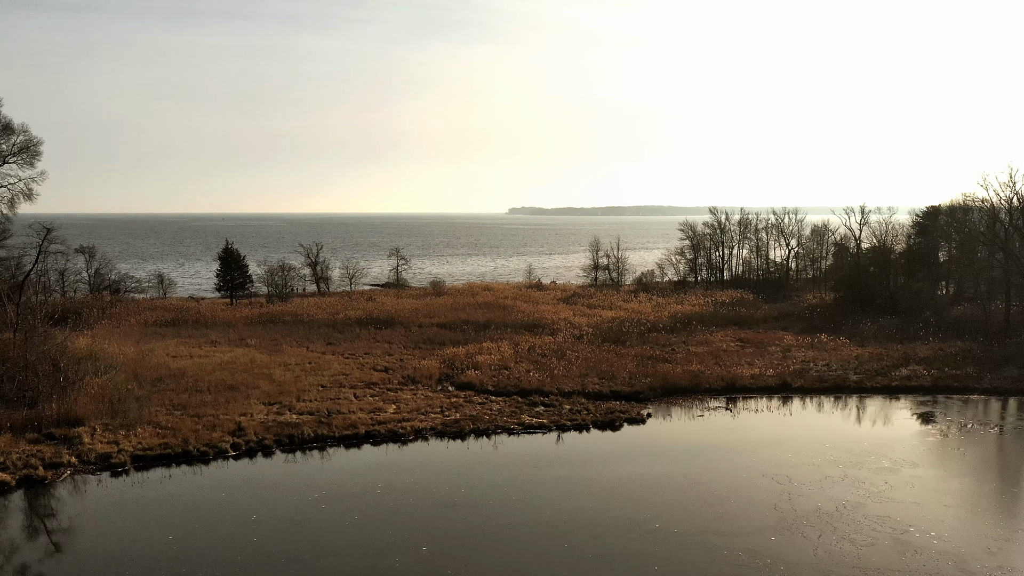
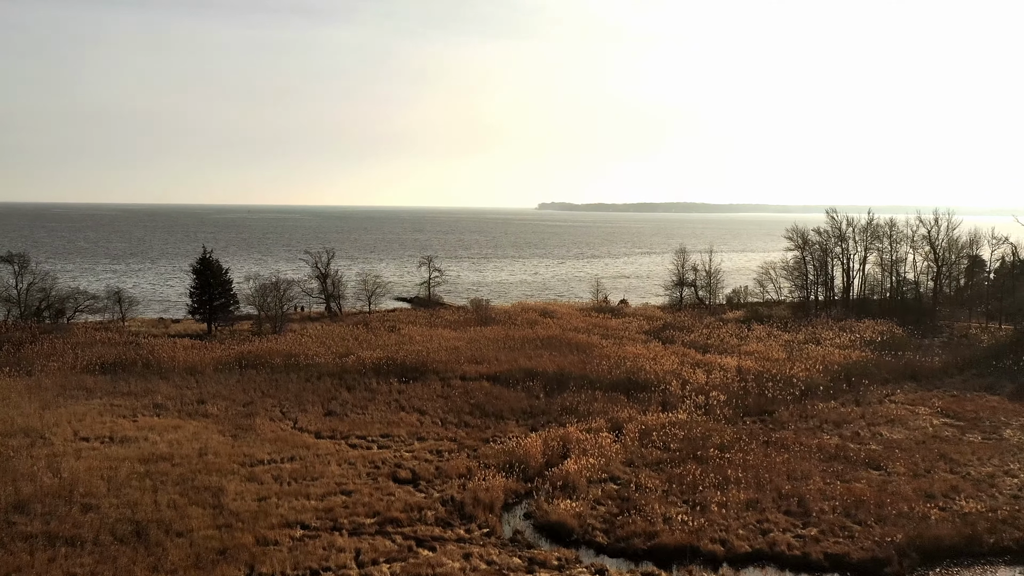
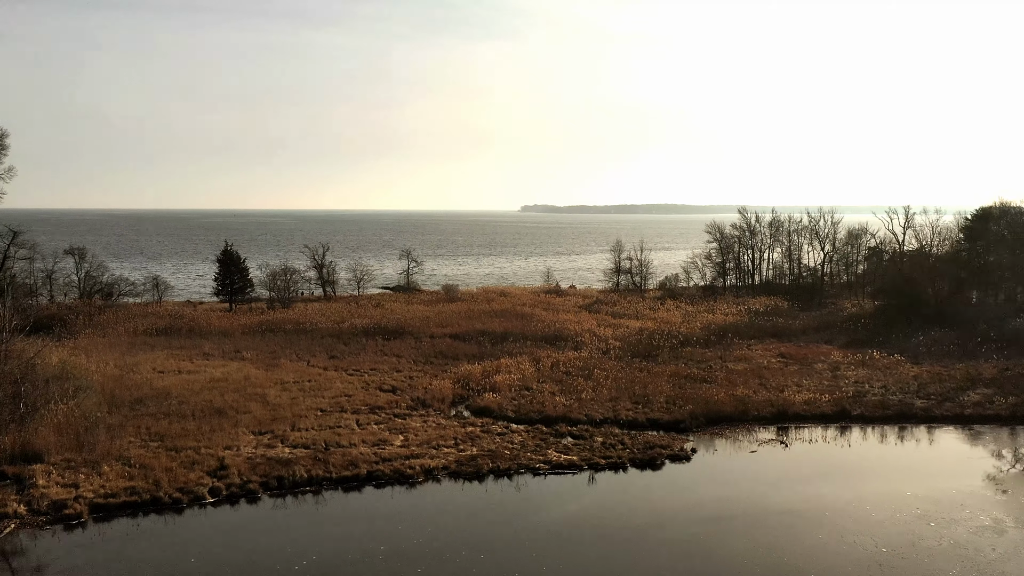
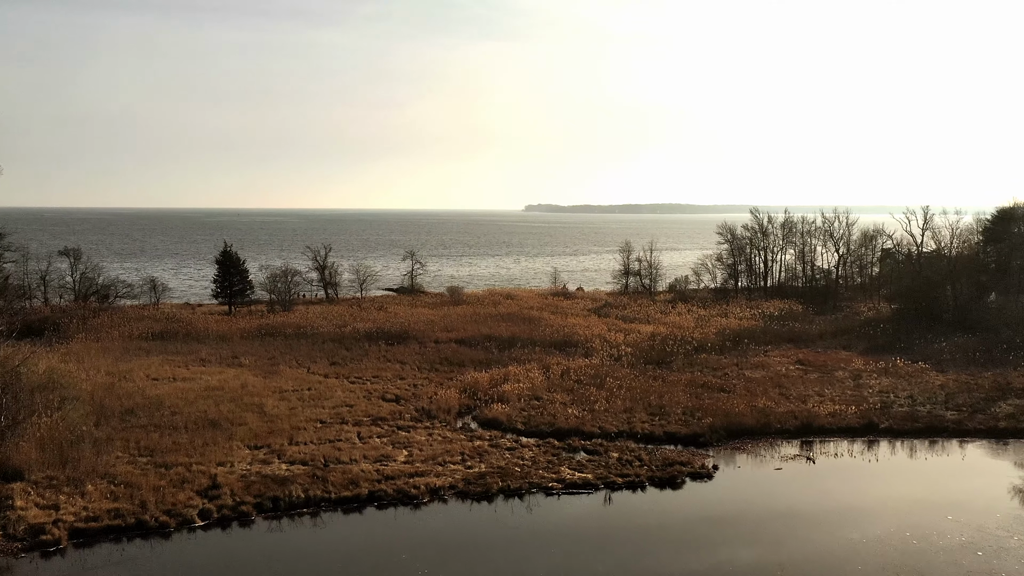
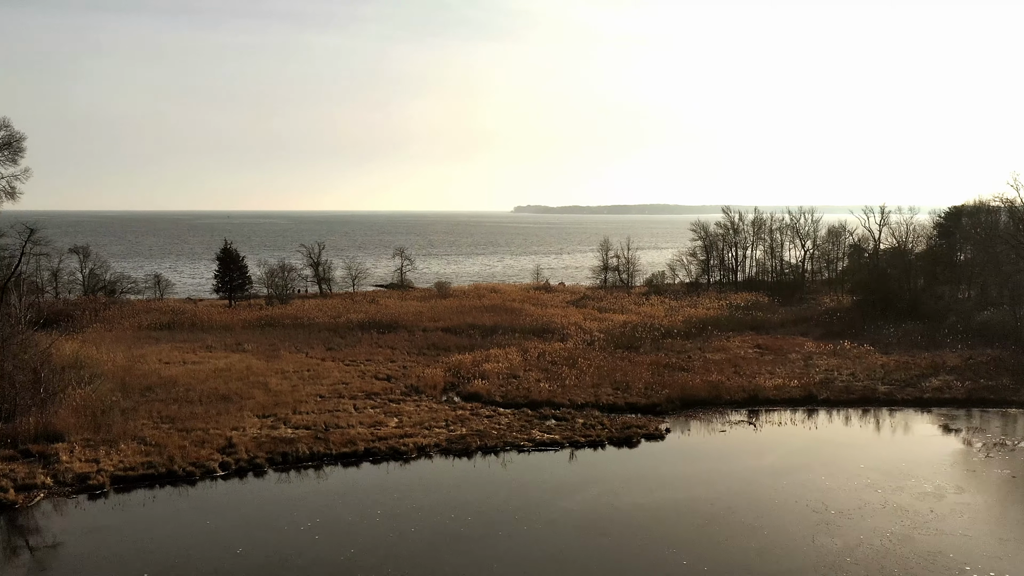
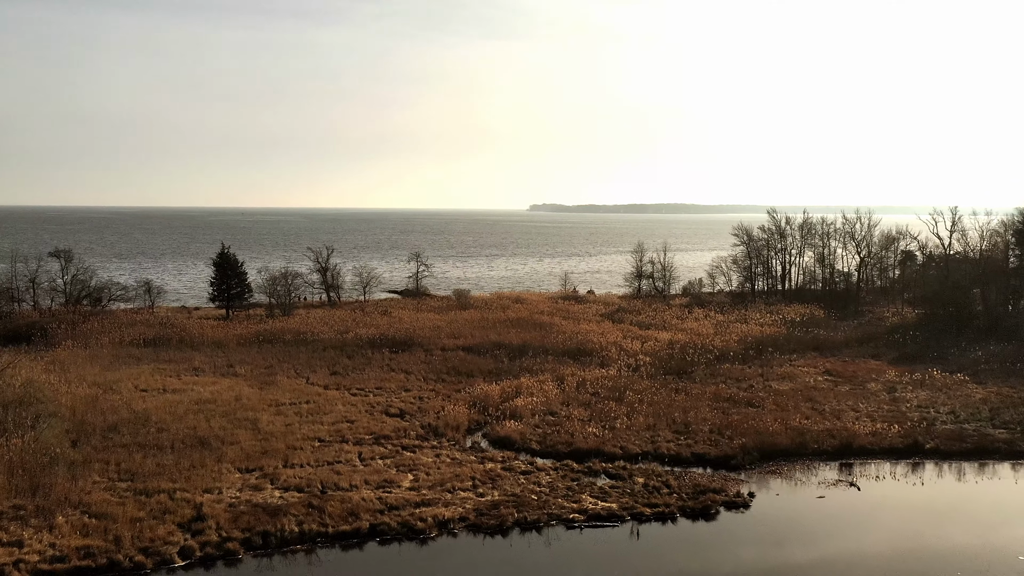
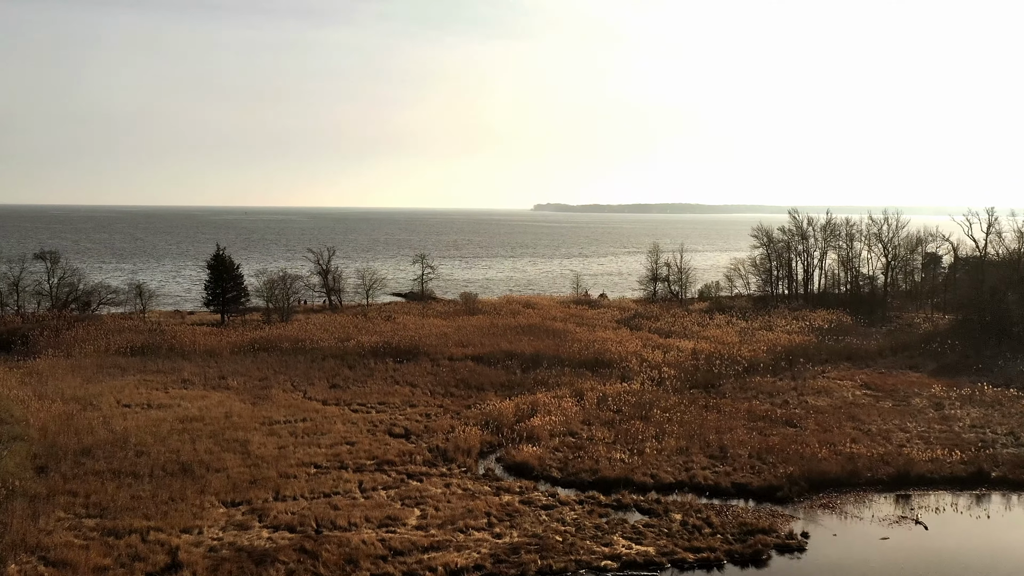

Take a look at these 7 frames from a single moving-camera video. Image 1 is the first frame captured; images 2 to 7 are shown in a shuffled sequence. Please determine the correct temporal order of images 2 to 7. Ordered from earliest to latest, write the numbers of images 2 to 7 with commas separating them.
5, 3, 4, 6, 7, 2
